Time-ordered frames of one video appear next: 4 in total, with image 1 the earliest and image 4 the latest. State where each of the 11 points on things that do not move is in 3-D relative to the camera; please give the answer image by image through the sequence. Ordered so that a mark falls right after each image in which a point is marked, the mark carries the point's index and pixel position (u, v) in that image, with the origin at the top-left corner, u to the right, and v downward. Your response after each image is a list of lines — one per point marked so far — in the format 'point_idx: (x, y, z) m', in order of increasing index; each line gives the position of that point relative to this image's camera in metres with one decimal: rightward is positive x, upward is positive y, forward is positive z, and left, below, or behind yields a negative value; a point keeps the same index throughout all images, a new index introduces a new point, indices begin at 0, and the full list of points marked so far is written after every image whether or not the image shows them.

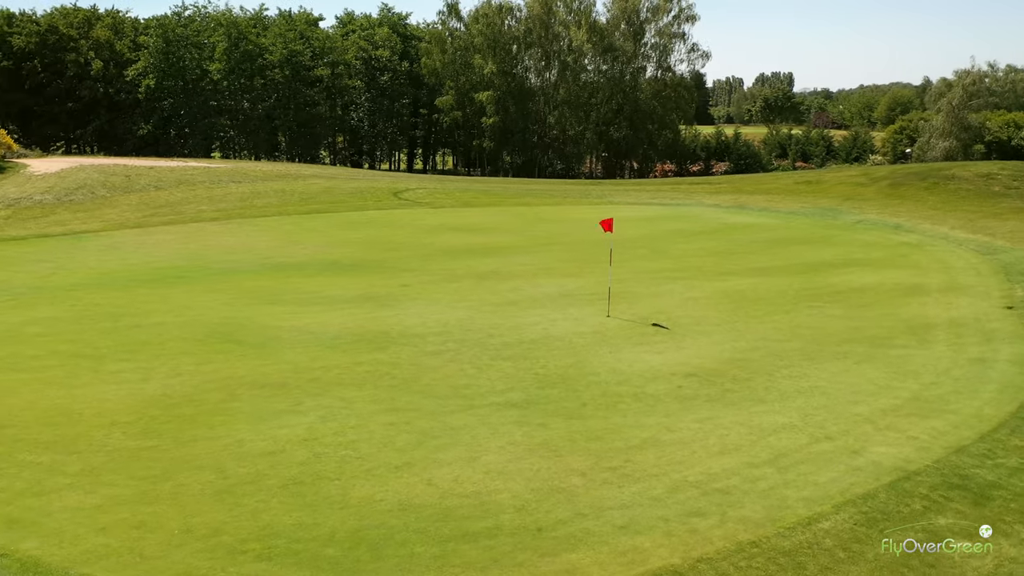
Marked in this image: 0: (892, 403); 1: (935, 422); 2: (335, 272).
0: (+4.3, -1.3, +9.3) m
1: (+4.5, -1.4, +8.7) m
2: (-3.4, +0.3, +15.8) m
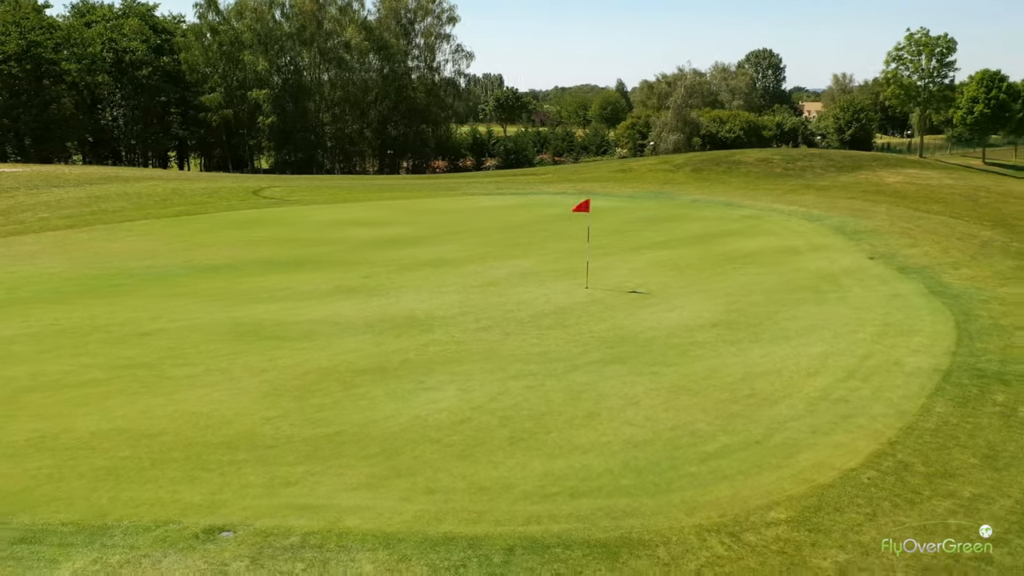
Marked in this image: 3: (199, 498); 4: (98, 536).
0: (+5.2, -0.6, +11.8) m
1: (+5.6, -0.7, +11.3) m
2: (-4.3, +0.4, +15.4) m
3: (-2.5, -1.7, +6.6) m
4: (-3.0, -1.8, +6.0) m
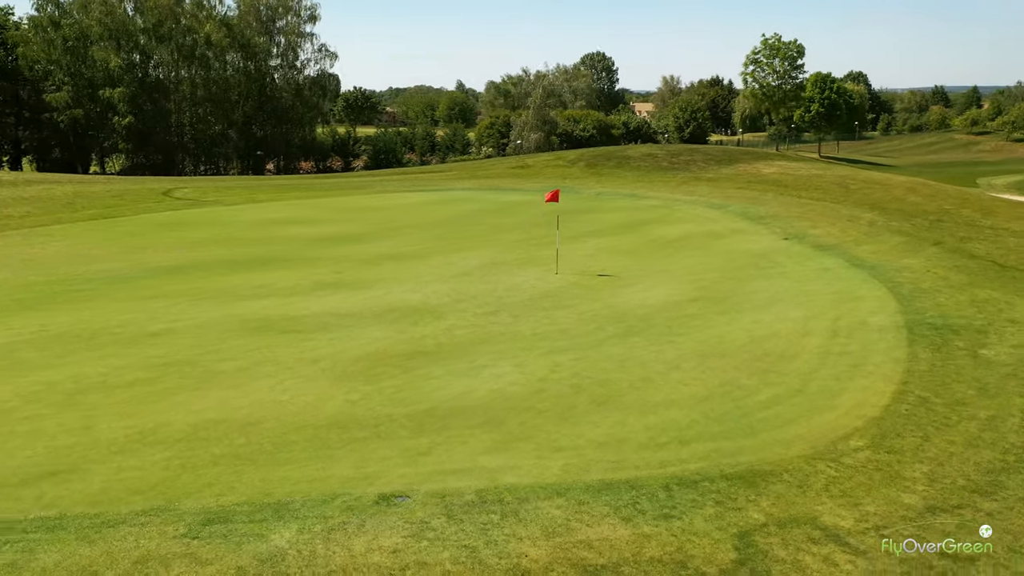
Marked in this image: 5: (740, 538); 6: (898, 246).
0: (+5.2, -0.1, +13.5) m
1: (+5.6, -0.2, +13.1) m
2: (-4.9, +0.4, +15.1) m
3: (-1.3, -1.5, +6.9) m
4: (-1.7, -1.7, +6.2) m
5: (+1.6, -1.8, +5.9) m
6: (+8.5, +0.9, +18.0) m
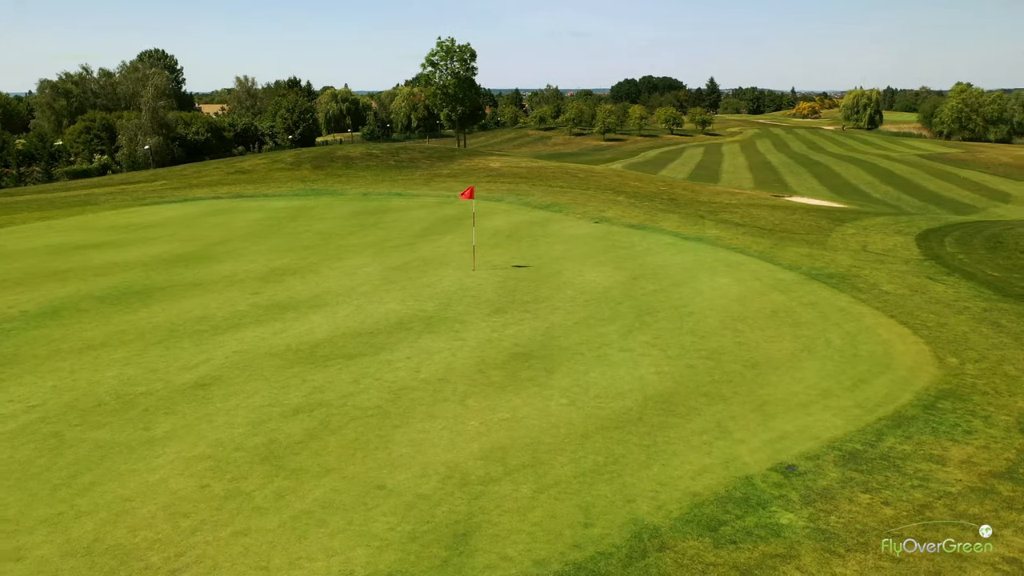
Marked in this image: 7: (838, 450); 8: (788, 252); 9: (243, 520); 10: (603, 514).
0: (+3.9, +0.5, +15.9) m
1: (+4.5, +0.5, +15.7) m
2: (-5.7, -0.2, +12.4) m
3: (+1.7, -1.5, +7.0) m
4: (+1.7, -1.6, +6.2) m
5: (+4.8, -1.3, +7.6) m
6: (+4.4, +1.7, +21.4) m
7: (+2.8, -1.4, +7.1) m
8: (+5.8, +0.7, +17.2) m
9: (-1.9, -1.7, +5.8) m
10: (+0.6, -1.6, +5.9) m
